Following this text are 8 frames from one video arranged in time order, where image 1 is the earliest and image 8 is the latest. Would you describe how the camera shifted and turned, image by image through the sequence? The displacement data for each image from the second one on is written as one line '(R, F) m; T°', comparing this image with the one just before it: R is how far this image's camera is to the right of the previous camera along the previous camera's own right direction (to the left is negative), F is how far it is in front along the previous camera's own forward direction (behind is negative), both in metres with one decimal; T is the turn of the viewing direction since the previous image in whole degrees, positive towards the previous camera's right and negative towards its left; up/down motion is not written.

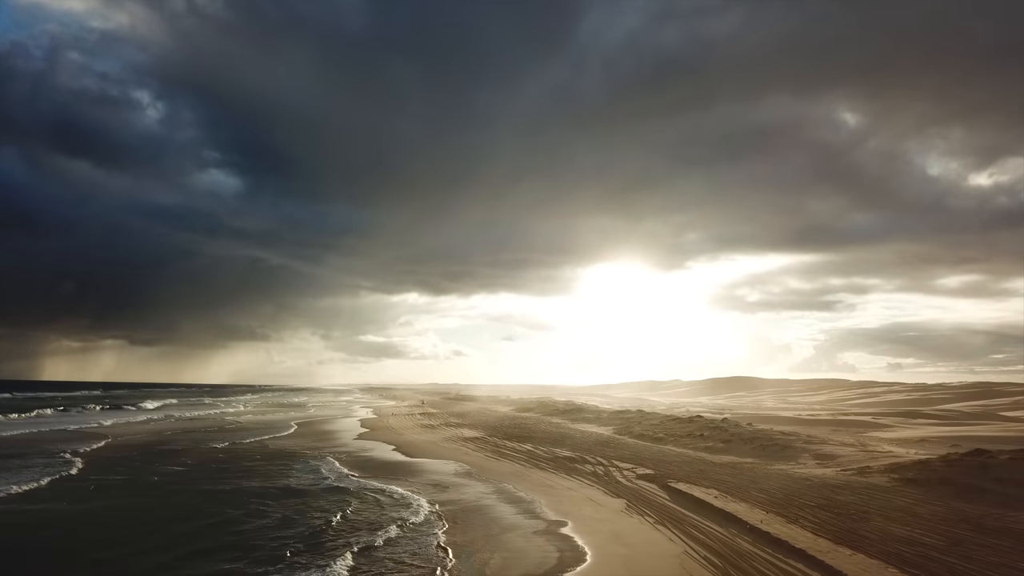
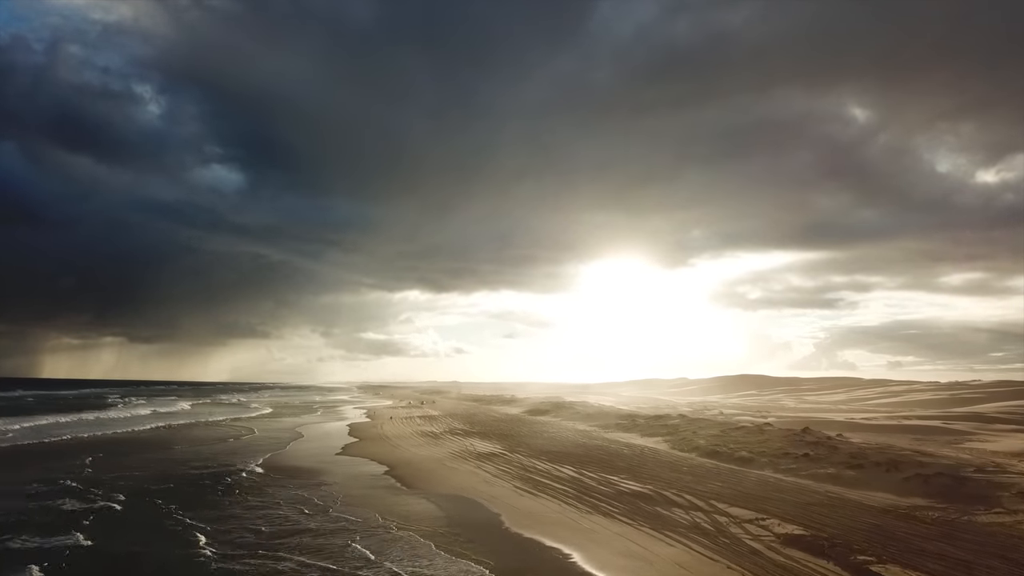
(-0.6, +3.1) m; 0°
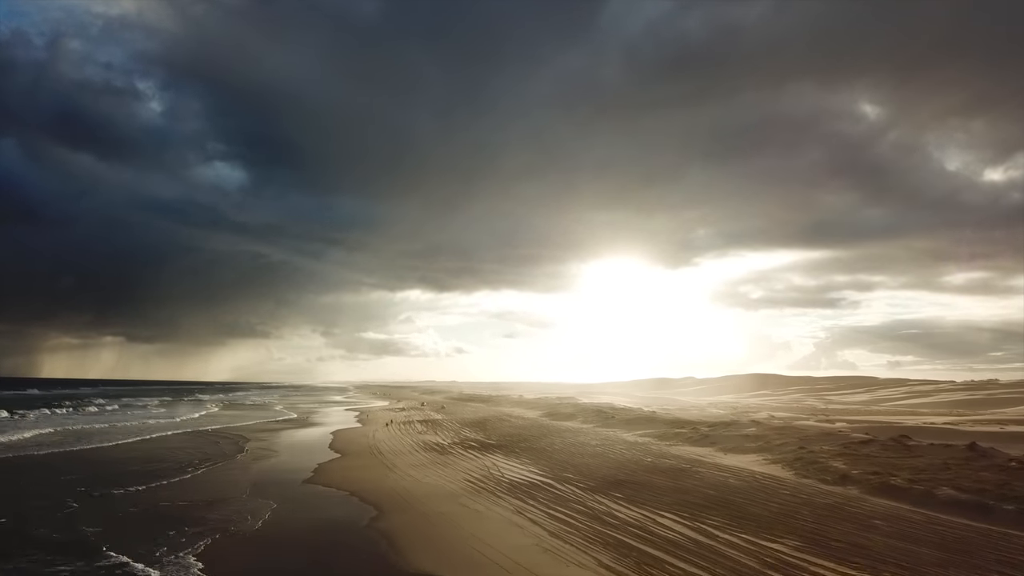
(-0.7, +3.5) m; 0°
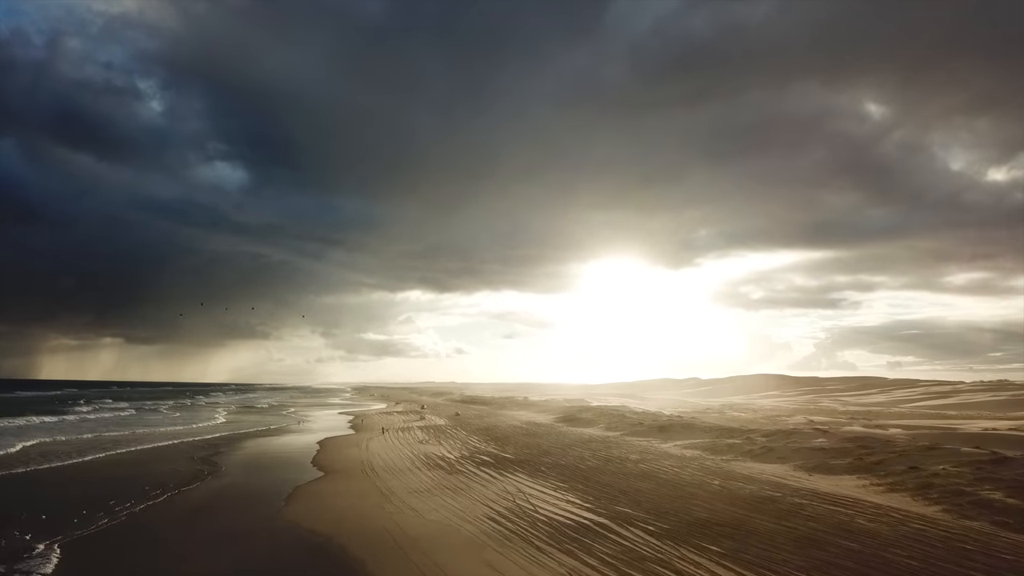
(-0.4, +2.1) m; 0°
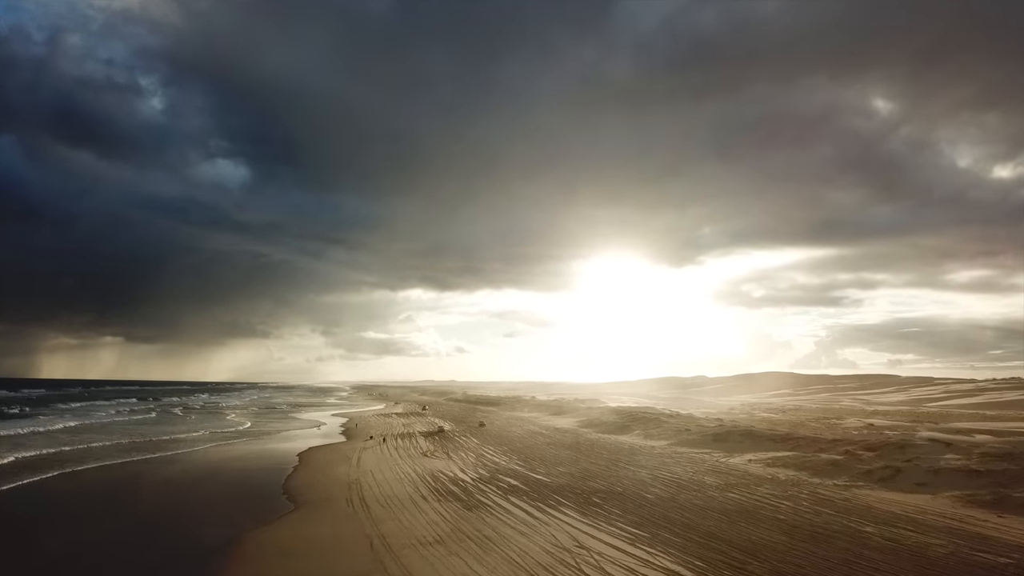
(-0.5, +2.5) m; 0°
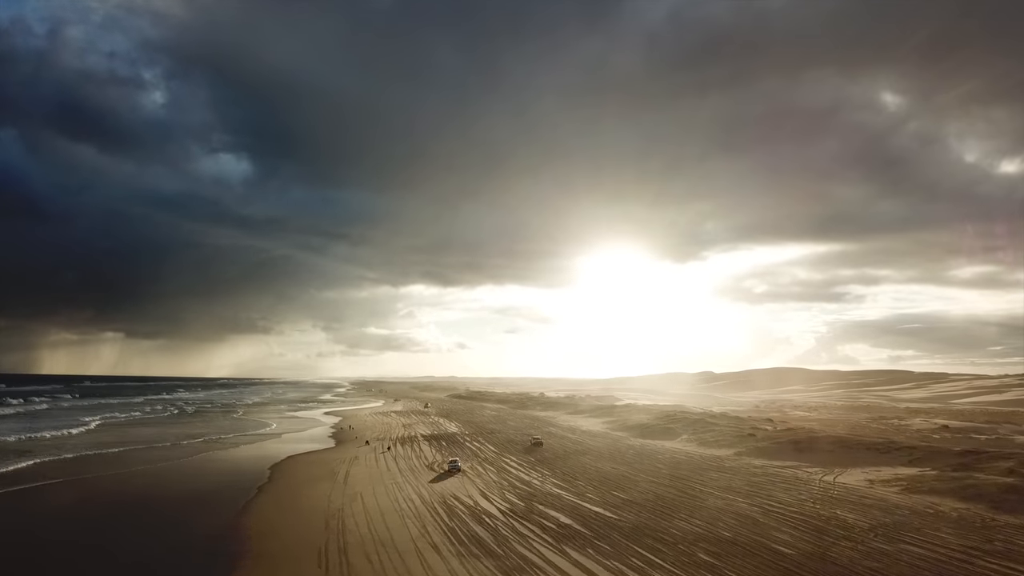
(-0.5, +2.4) m; 0°
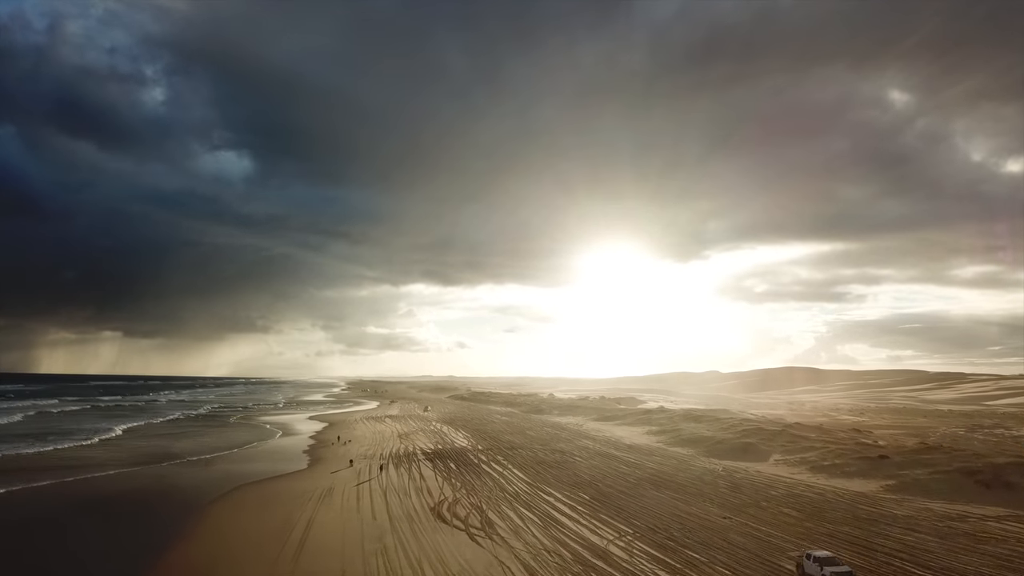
(-0.6, +3.1) m; 0°
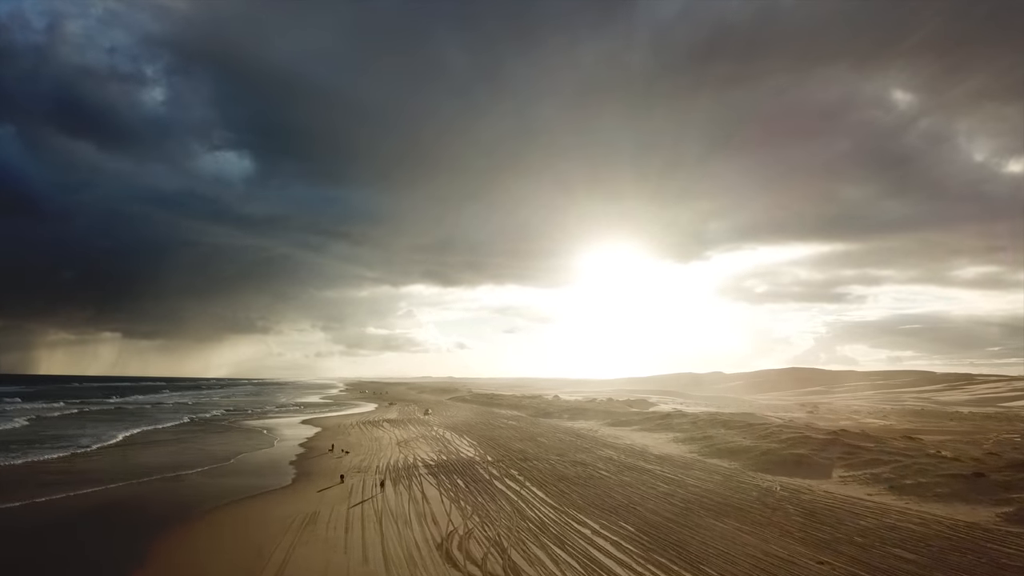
(+1.0, -4.5) m; 0°
